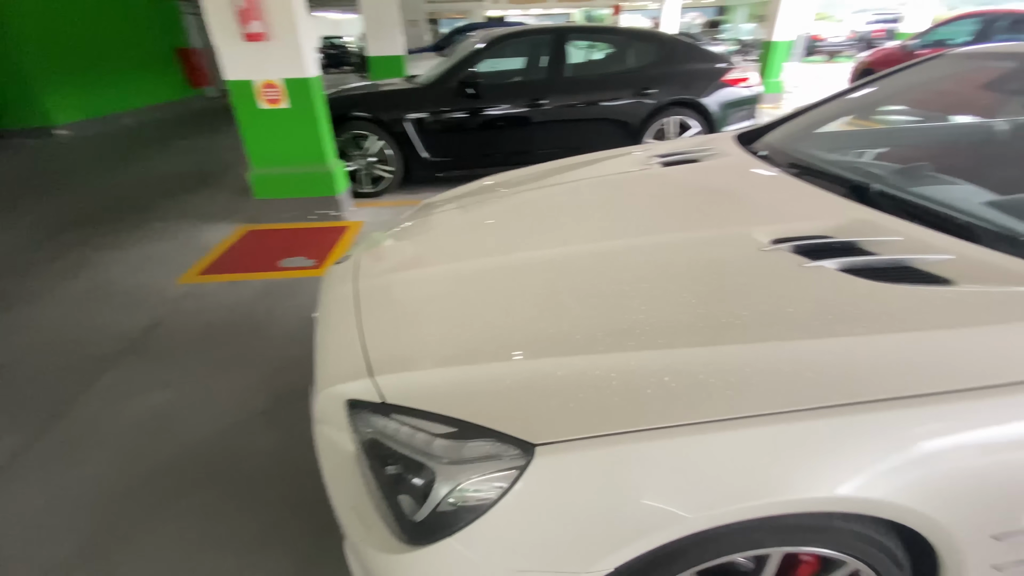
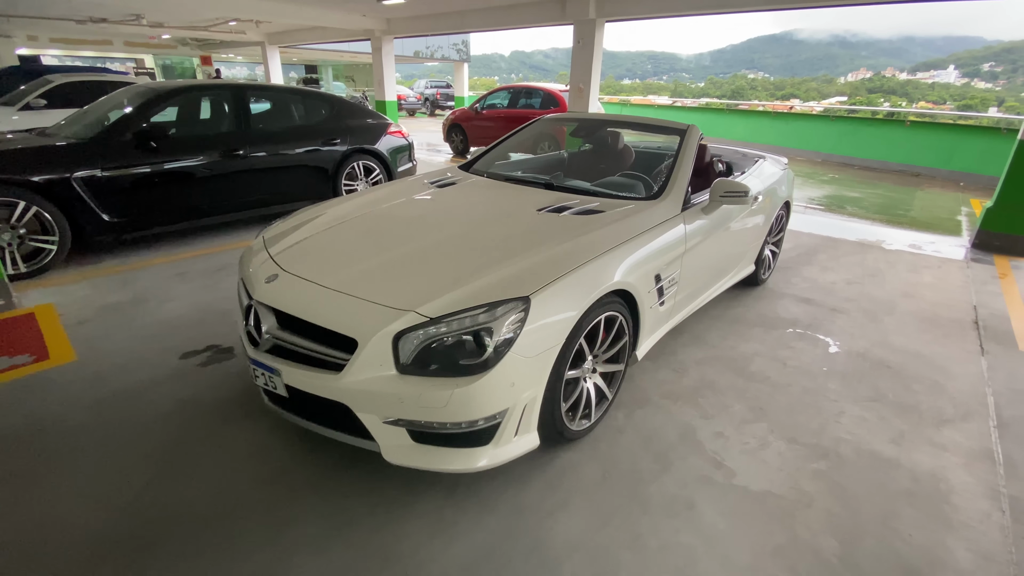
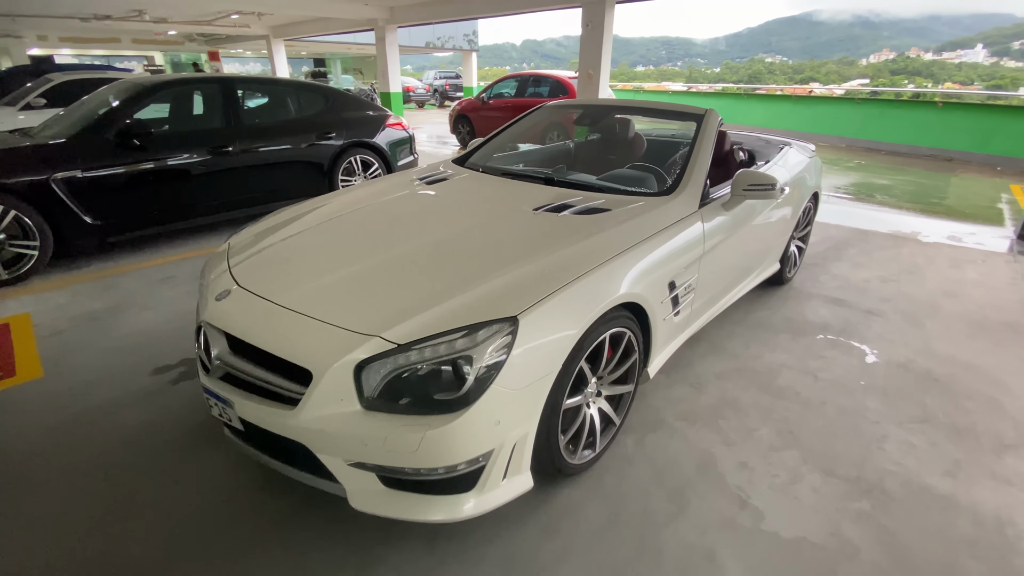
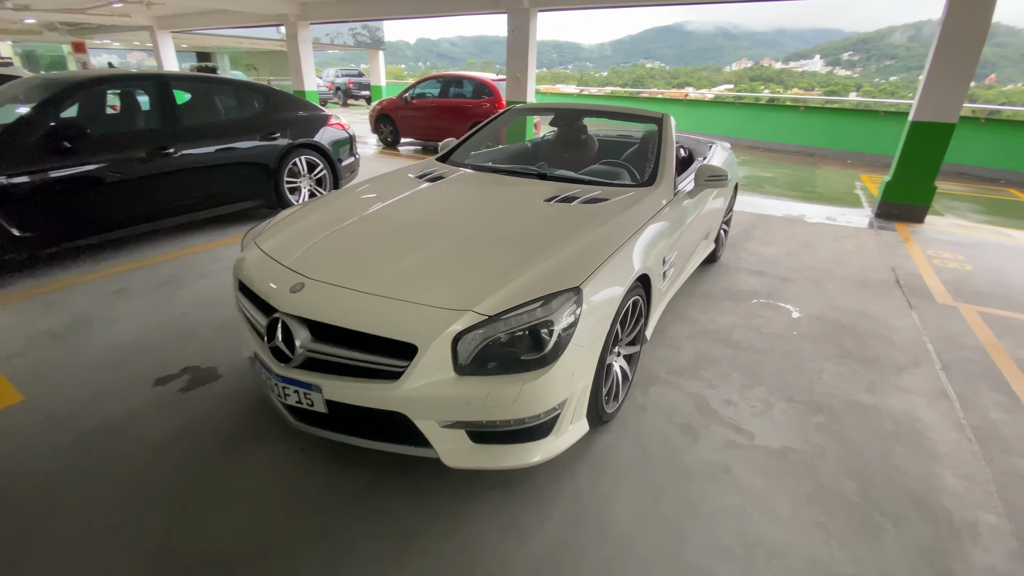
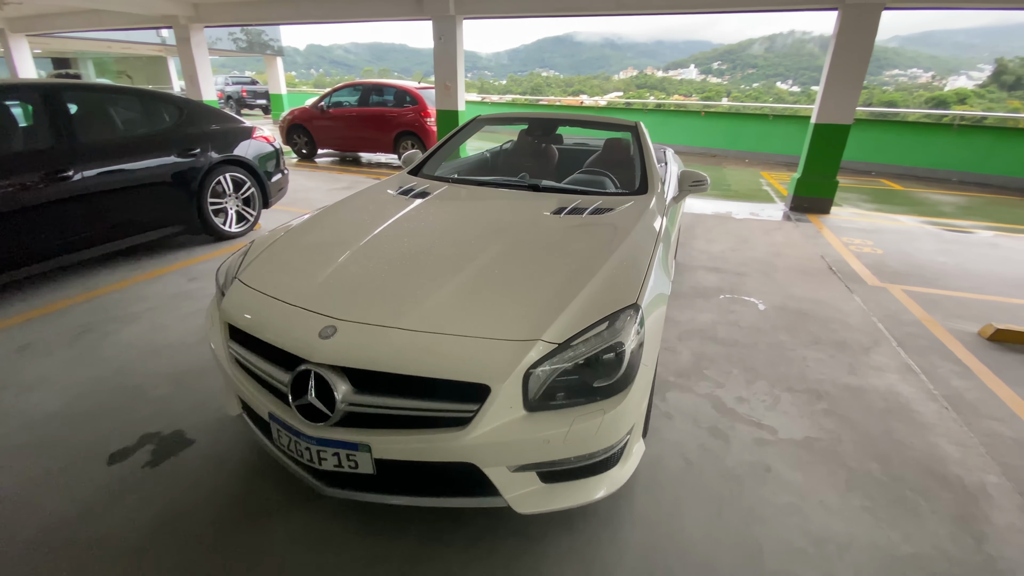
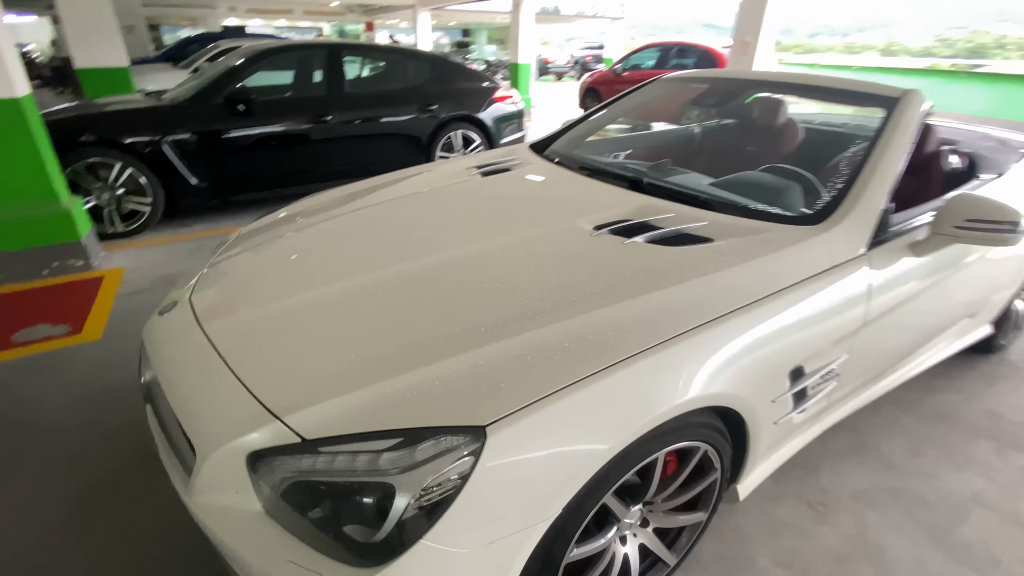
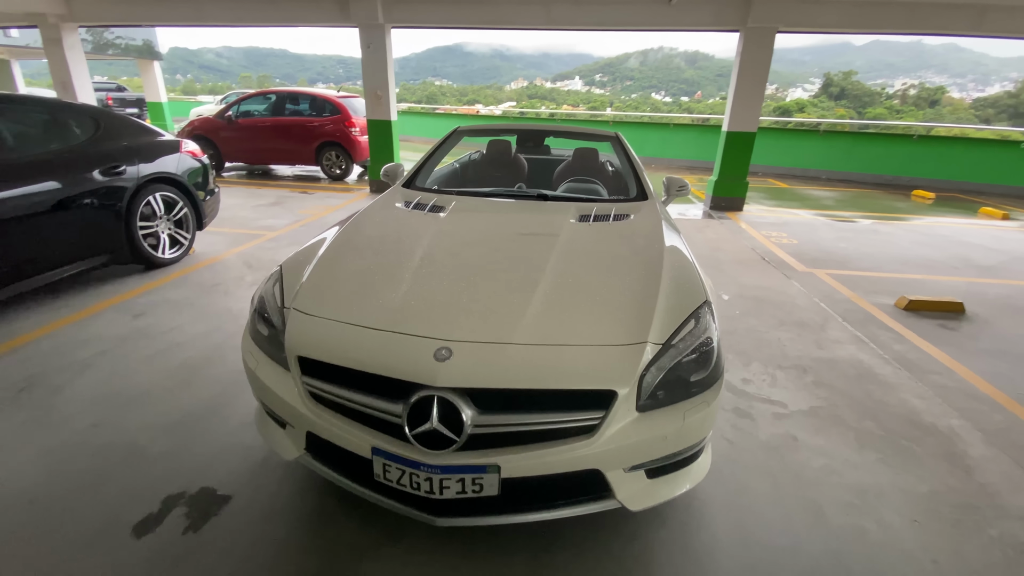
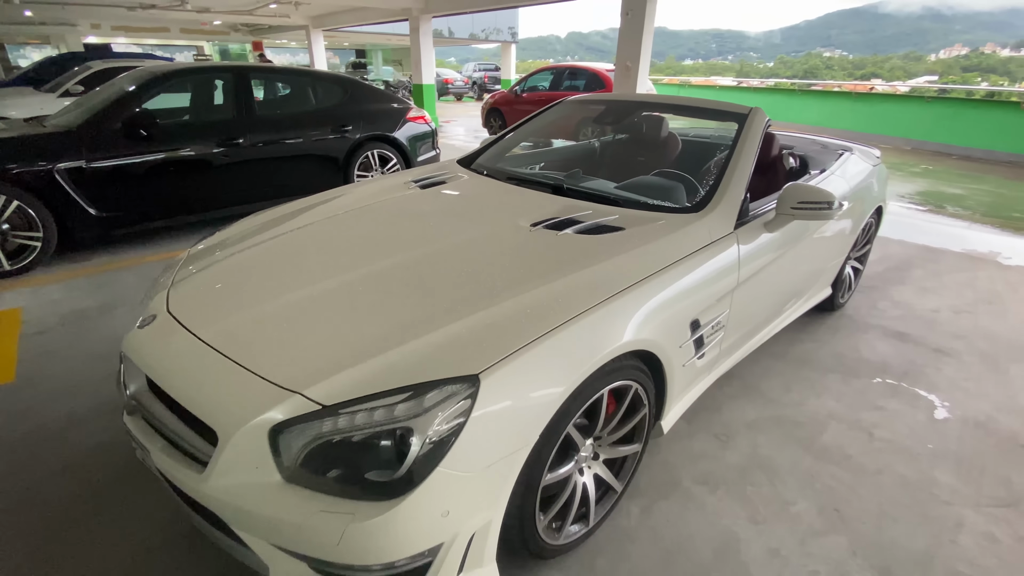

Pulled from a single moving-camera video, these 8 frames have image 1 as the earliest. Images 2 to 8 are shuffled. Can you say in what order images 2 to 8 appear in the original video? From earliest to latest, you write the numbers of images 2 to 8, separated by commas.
6, 8, 3, 2, 4, 5, 7
